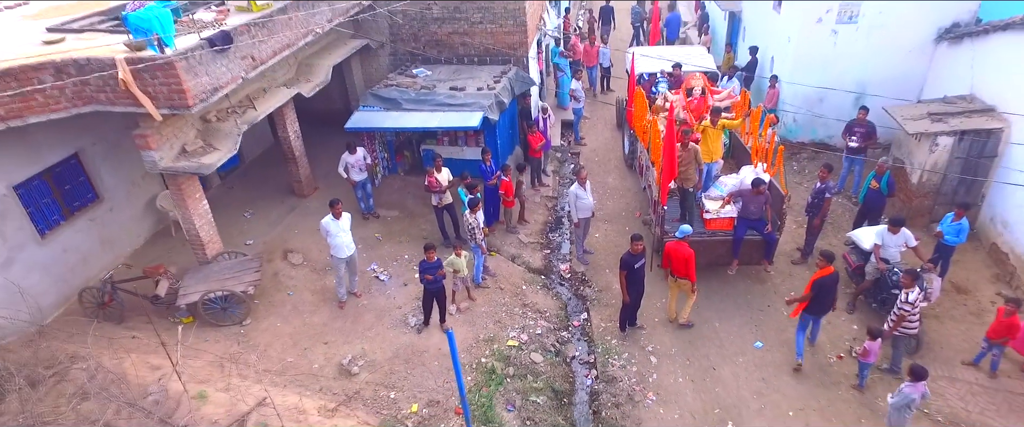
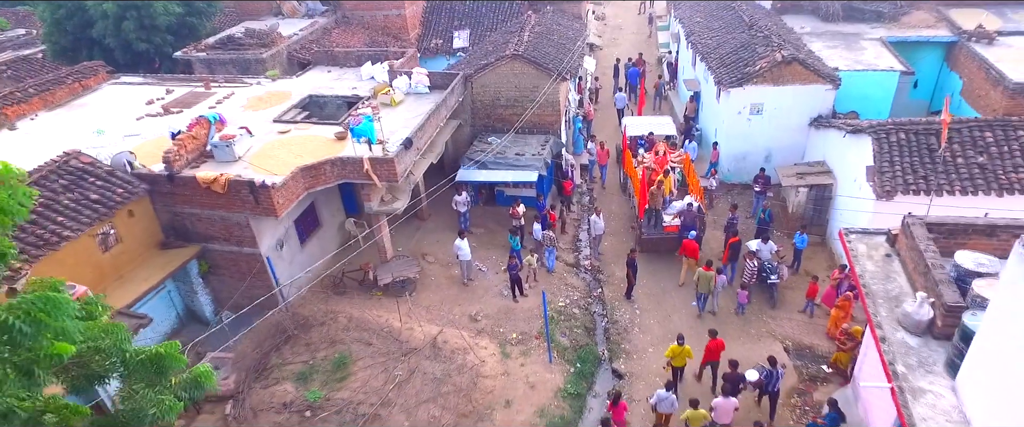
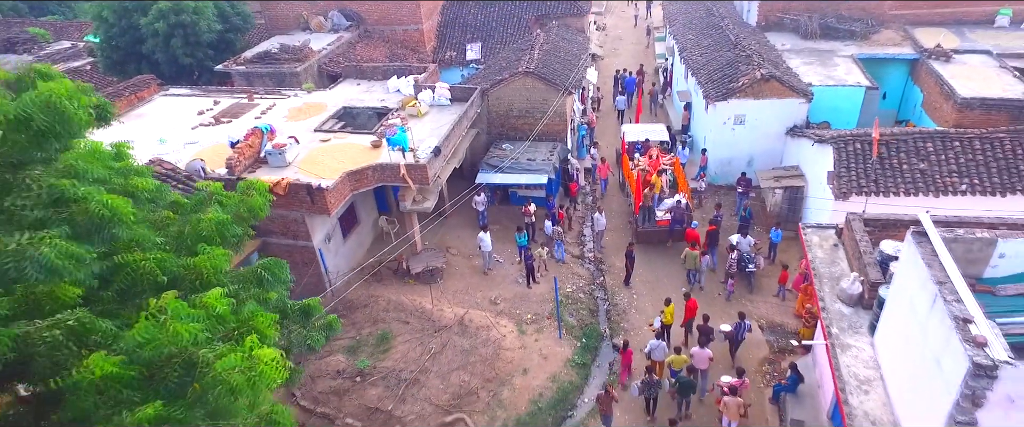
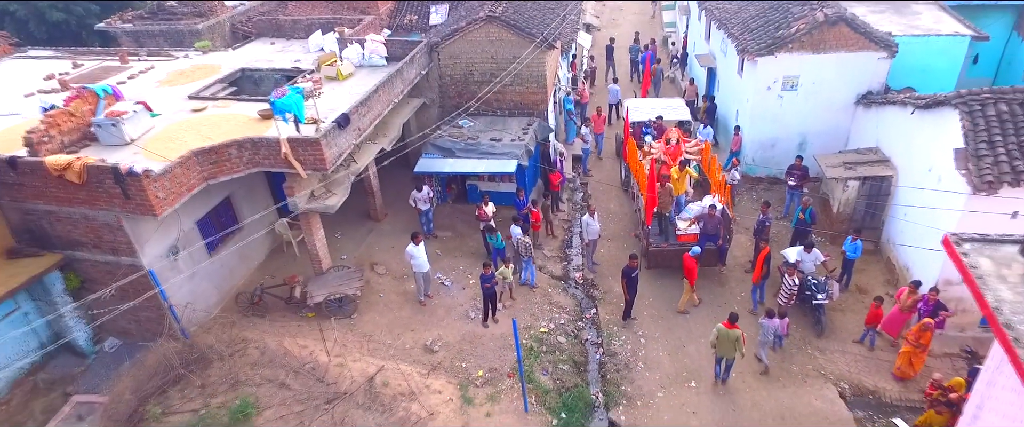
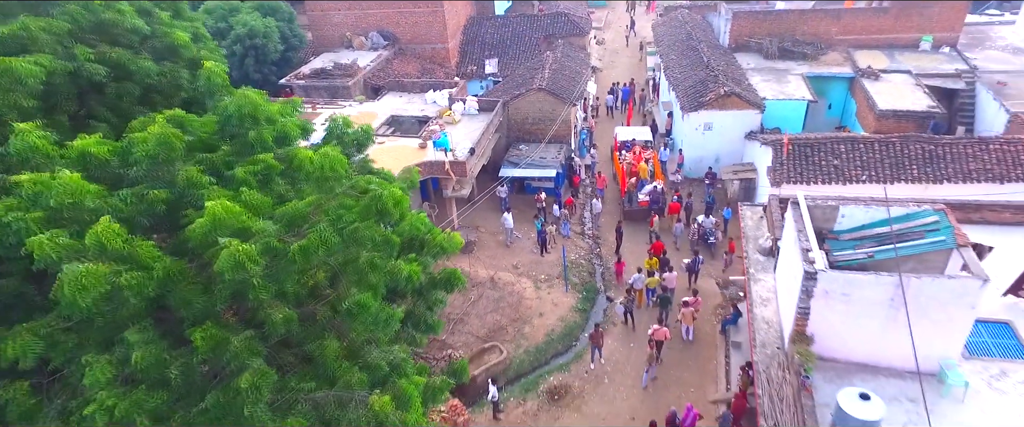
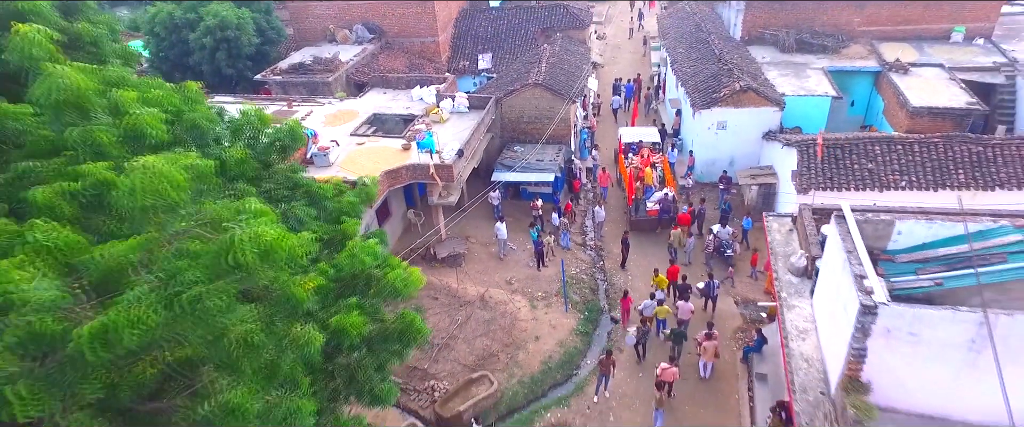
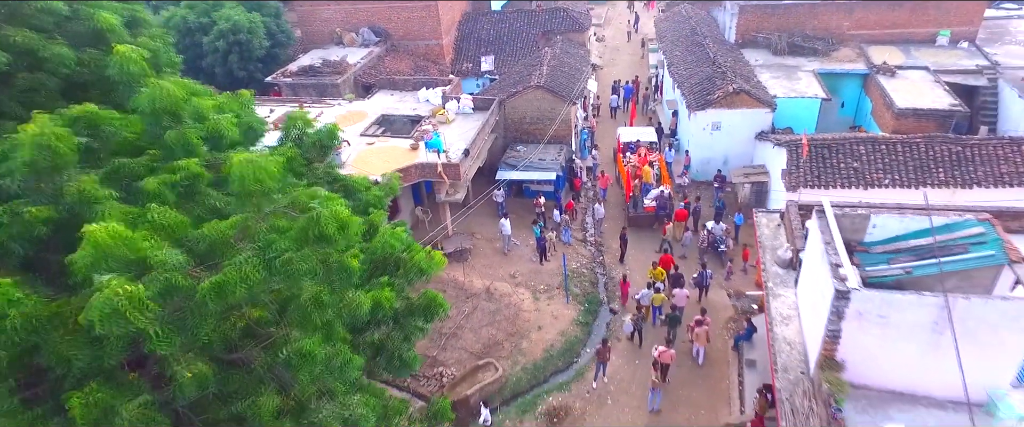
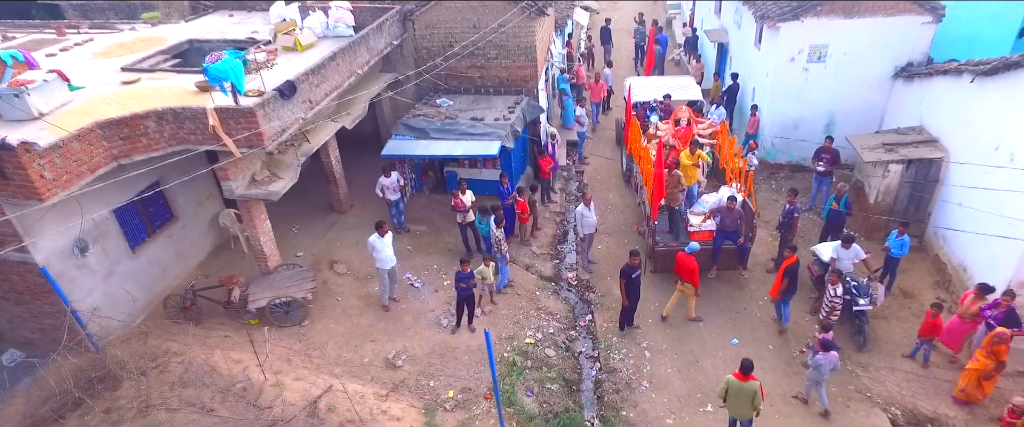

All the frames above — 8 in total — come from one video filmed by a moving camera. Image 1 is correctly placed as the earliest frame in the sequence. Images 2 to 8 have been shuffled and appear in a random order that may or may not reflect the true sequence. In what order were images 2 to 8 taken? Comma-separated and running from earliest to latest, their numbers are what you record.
8, 4, 2, 3, 6, 7, 5
